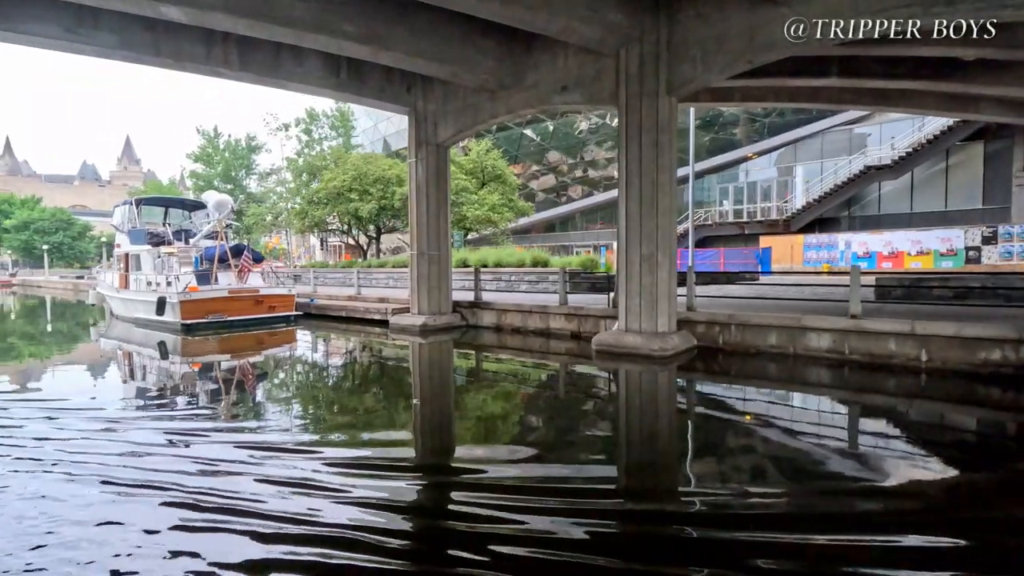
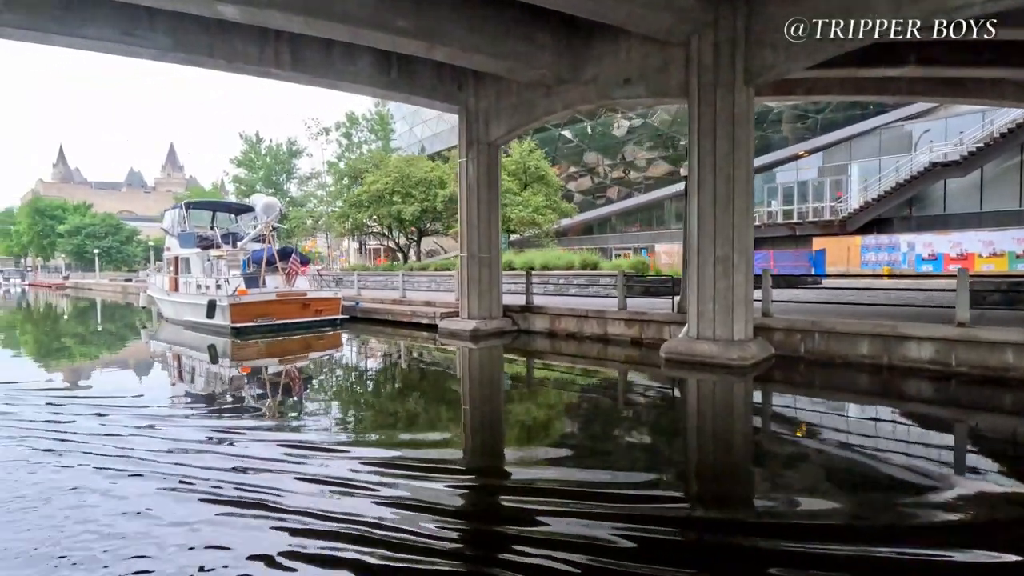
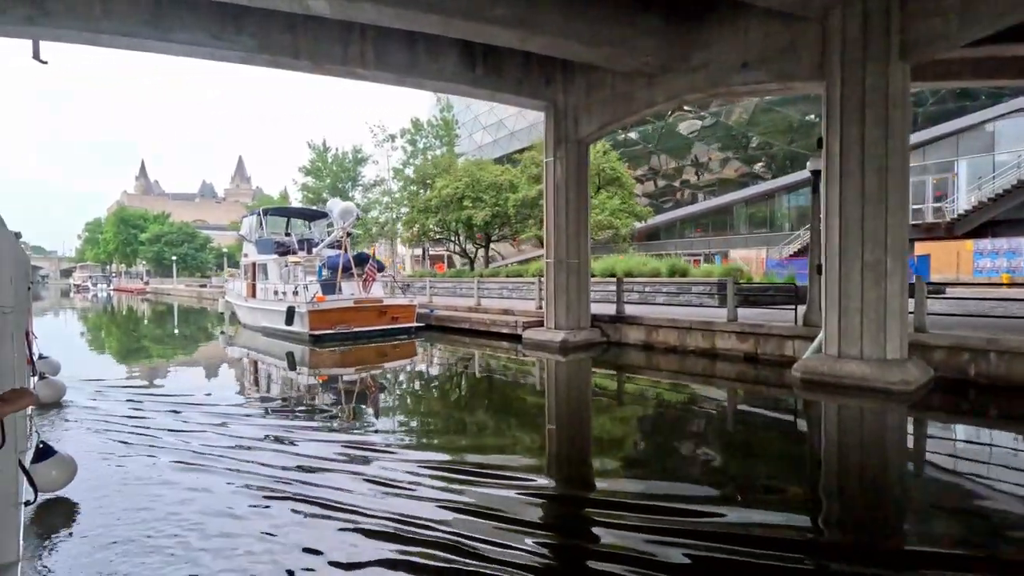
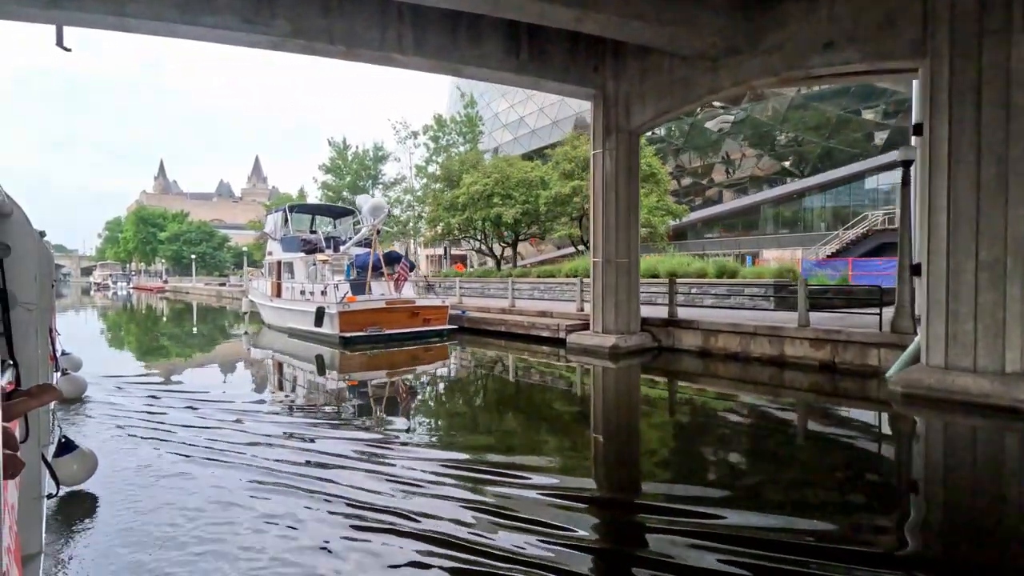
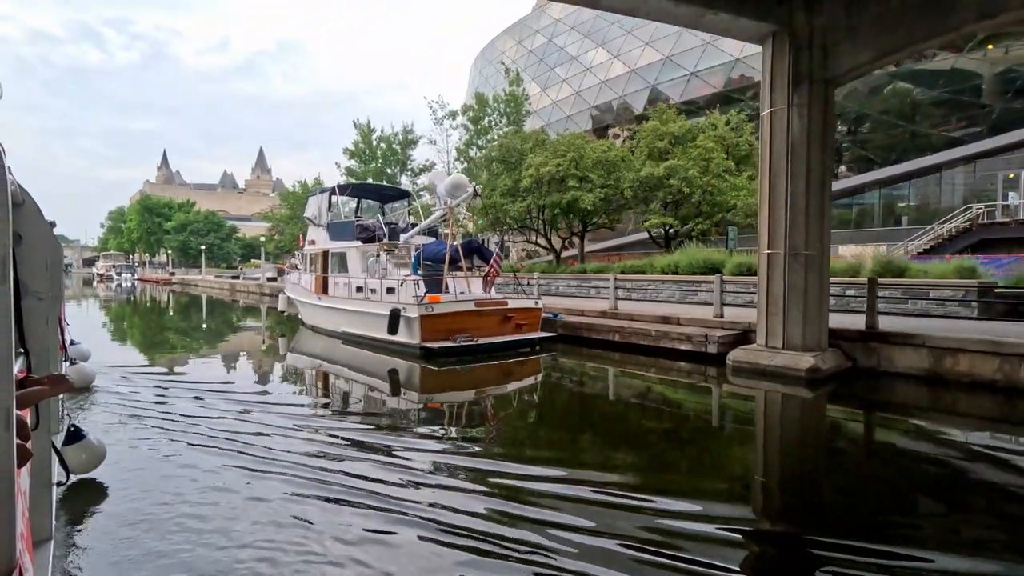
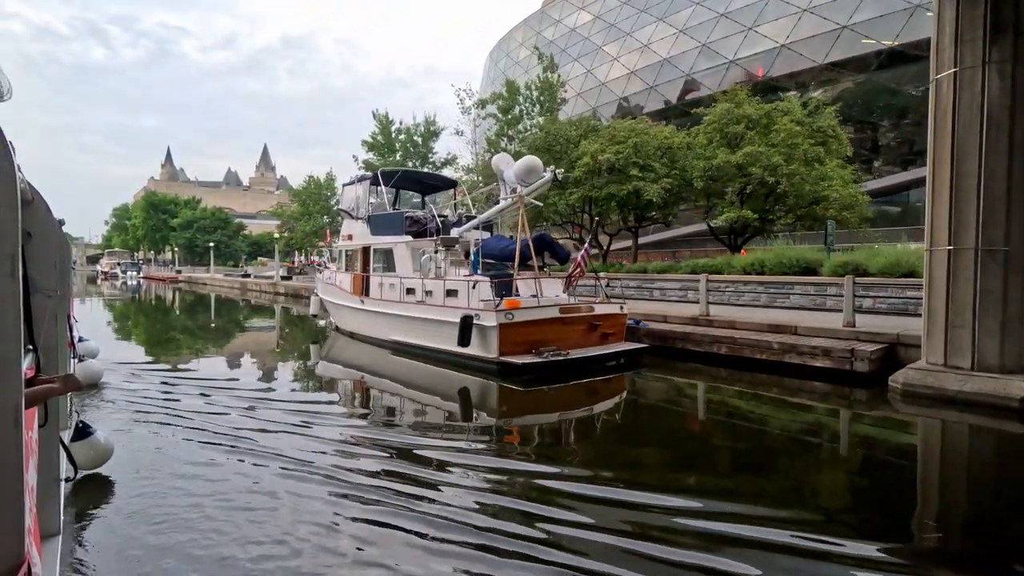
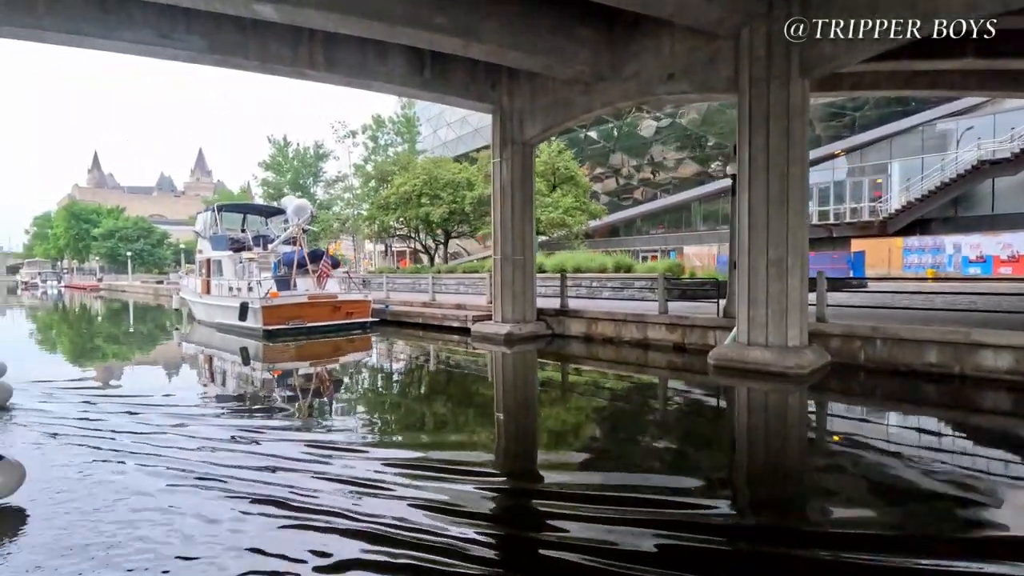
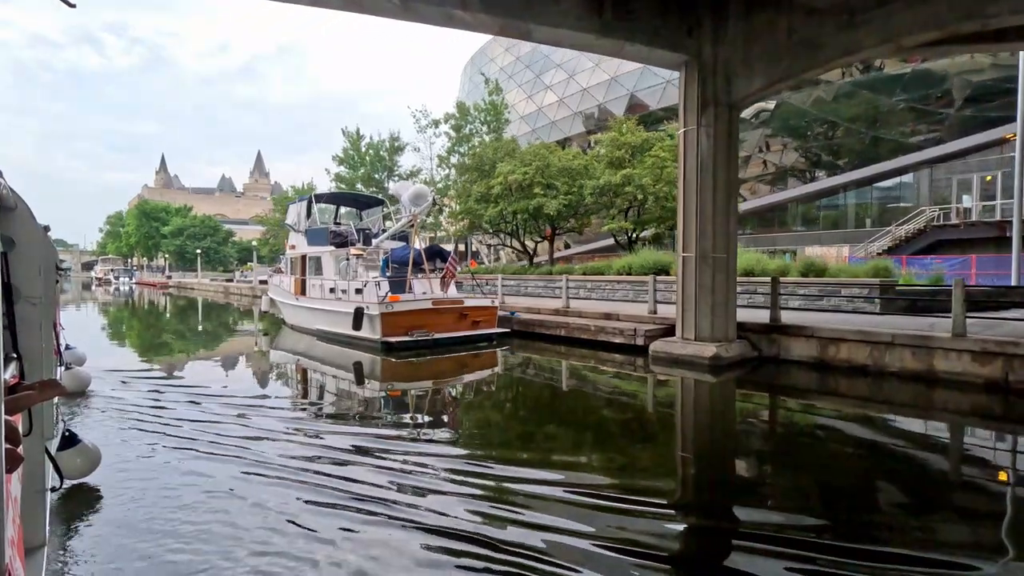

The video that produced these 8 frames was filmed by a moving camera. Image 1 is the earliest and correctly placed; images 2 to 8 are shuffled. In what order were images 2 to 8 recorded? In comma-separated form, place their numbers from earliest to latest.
2, 7, 3, 4, 8, 5, 6
